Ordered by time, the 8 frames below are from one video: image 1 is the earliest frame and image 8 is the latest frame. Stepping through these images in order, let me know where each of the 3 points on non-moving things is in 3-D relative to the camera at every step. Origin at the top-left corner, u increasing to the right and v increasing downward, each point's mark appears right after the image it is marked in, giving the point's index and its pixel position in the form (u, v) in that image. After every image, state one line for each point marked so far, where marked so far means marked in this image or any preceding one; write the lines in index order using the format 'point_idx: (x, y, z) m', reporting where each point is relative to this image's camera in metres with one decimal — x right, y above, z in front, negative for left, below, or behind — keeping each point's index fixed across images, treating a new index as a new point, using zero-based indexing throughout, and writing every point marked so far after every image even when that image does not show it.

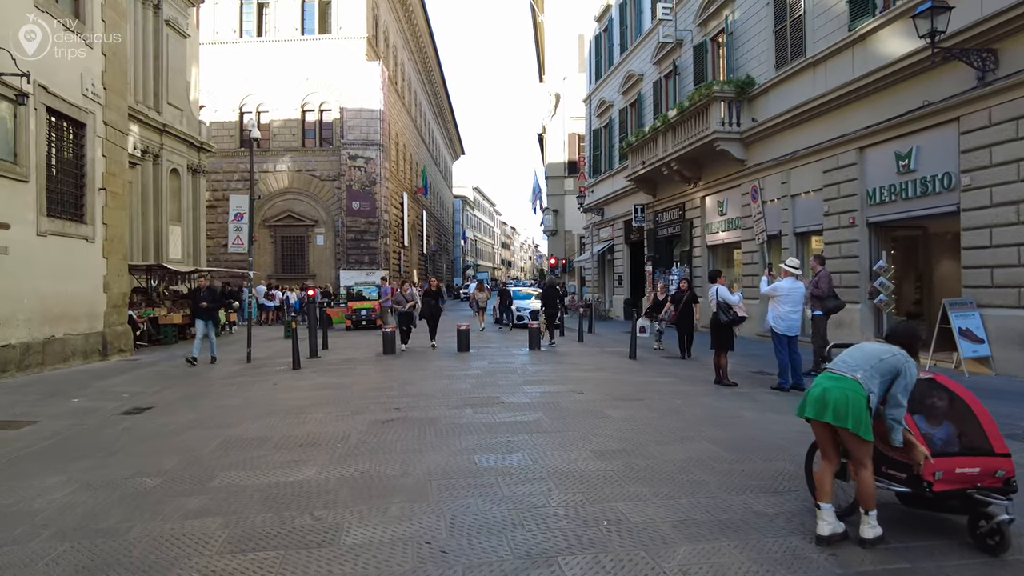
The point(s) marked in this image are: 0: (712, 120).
0: (+5.5, +4.6, +18.6) m
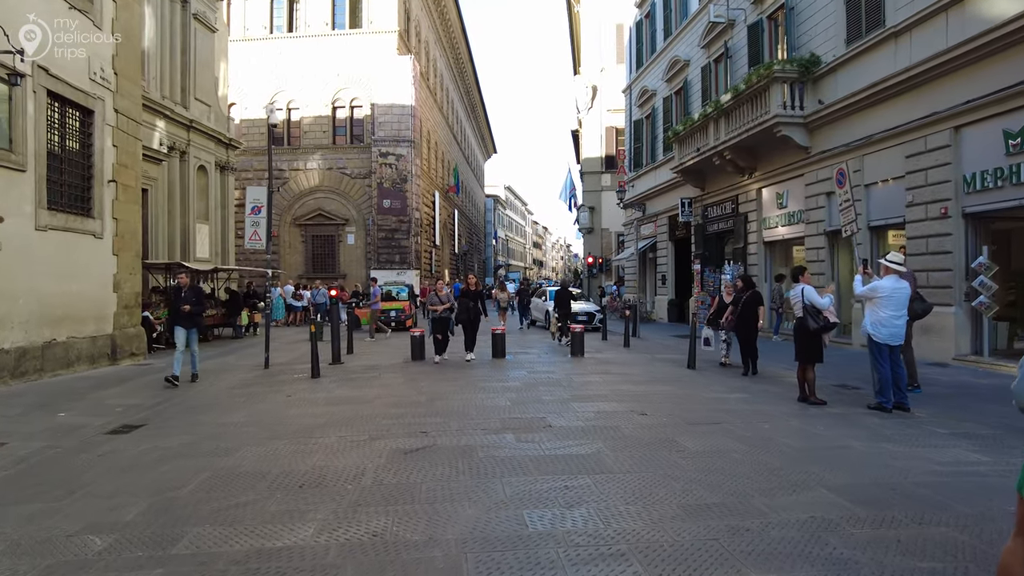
0: (+6.5, +4.6, +16.9) m
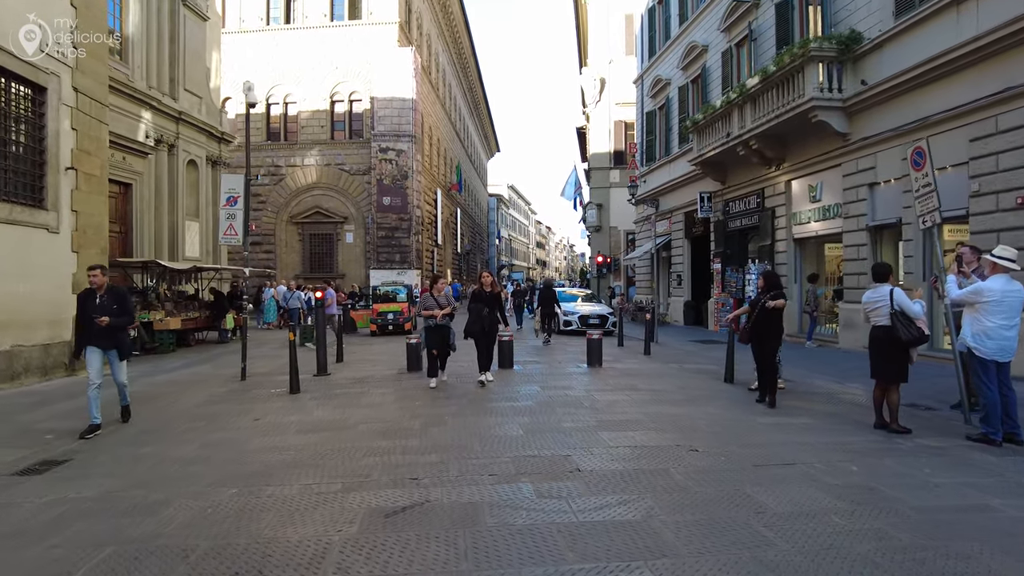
0: (+6.6, +4.6, +15.3) m
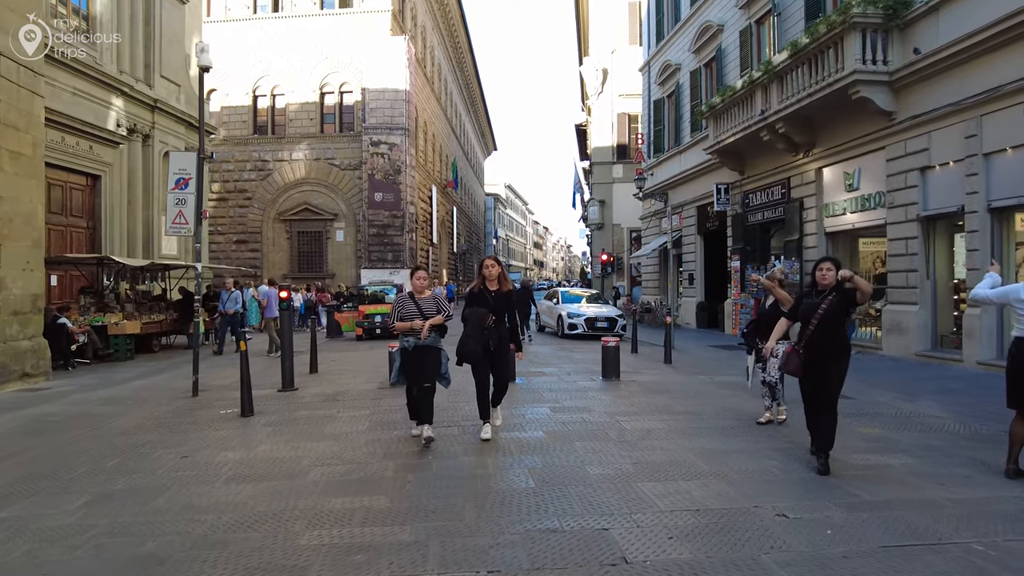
0: (+6.7, +4.6, +13.5) m
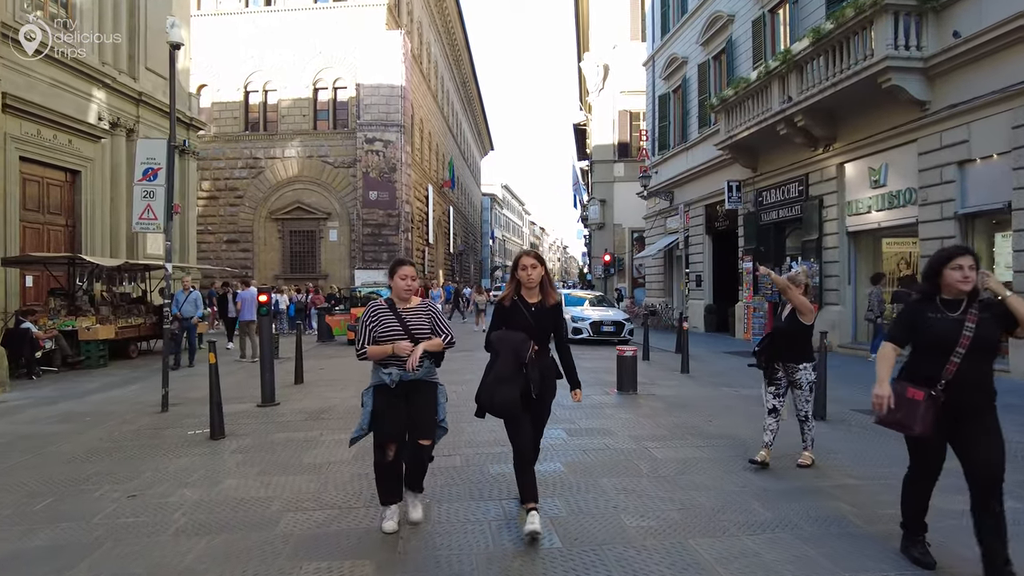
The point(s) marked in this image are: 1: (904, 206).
0: (+6.7, +4.5, +12.5) m
1: (+7.7, +1.6, +13.4) m
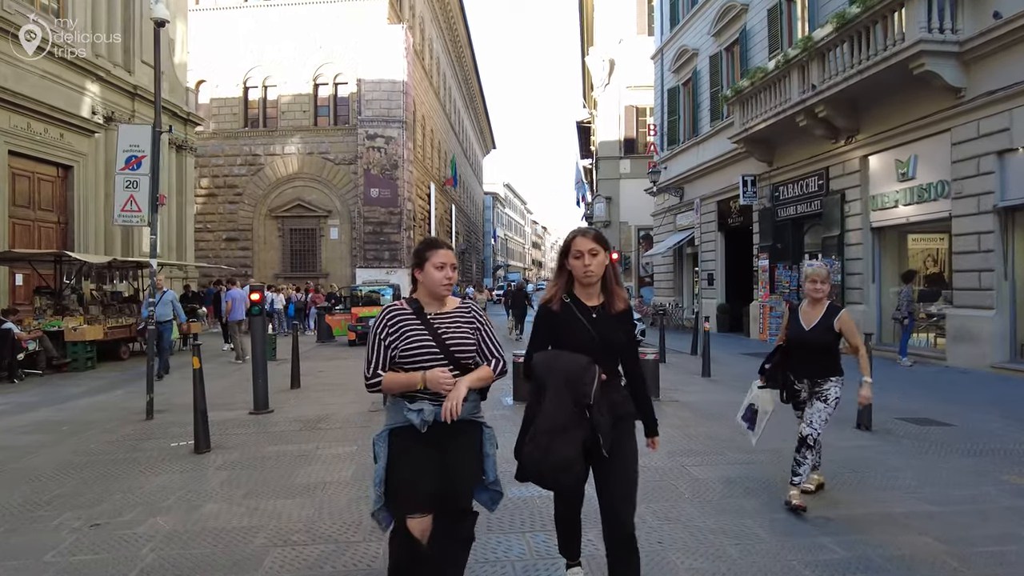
0: (+6.9, +4.6, +11.8) m
1: (+7.9, +1.6, +12.7) m
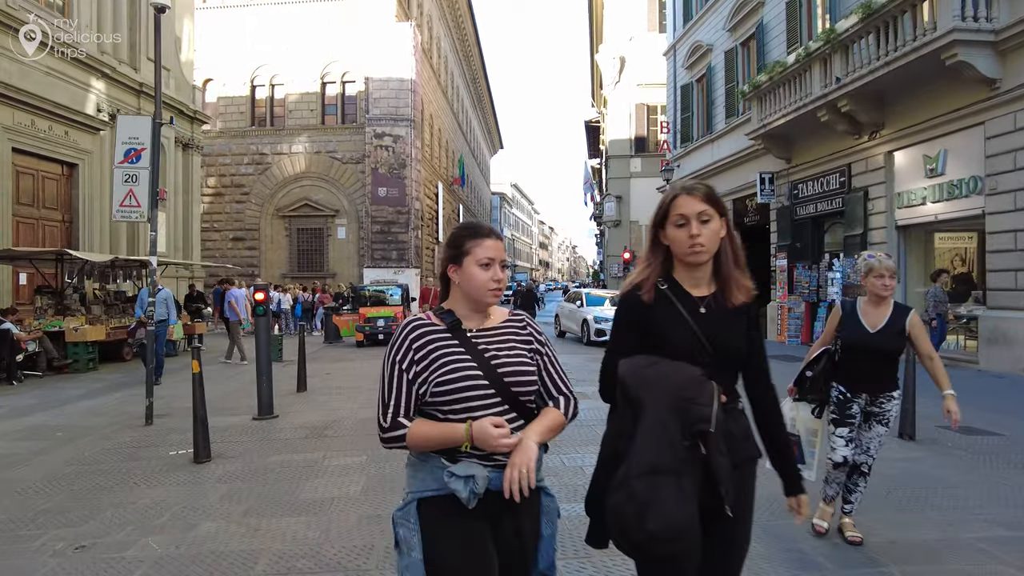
0: (+7.1, +4.6, +11.3) m
1: (+8.1, +1.6, +12.2) m
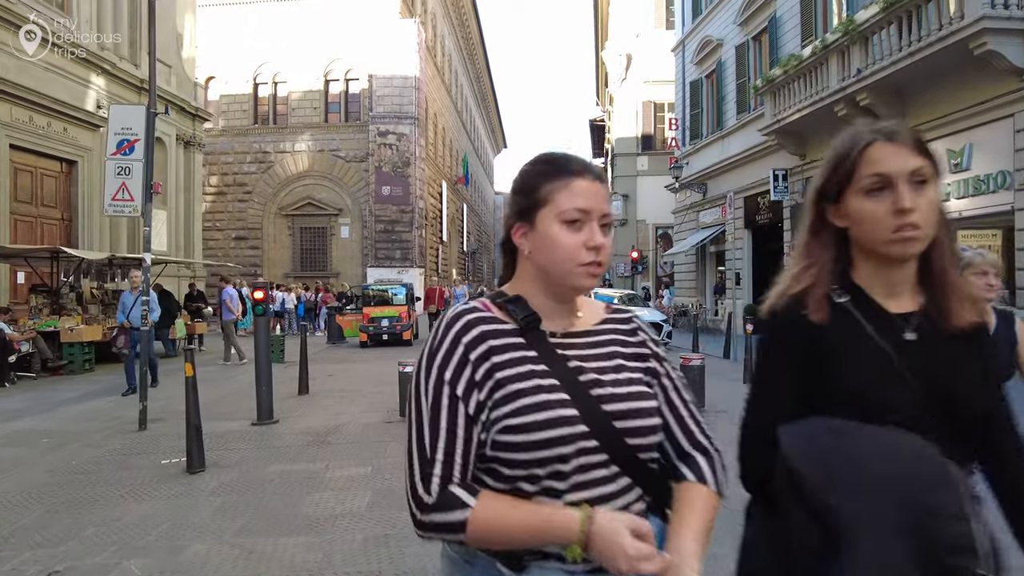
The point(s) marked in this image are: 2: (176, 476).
0: (+7.3, +4.6, +10.9) m
1: (+8.3, +1.6, +11.7) m
2: (-2.8, -1.5, +5.6) m
